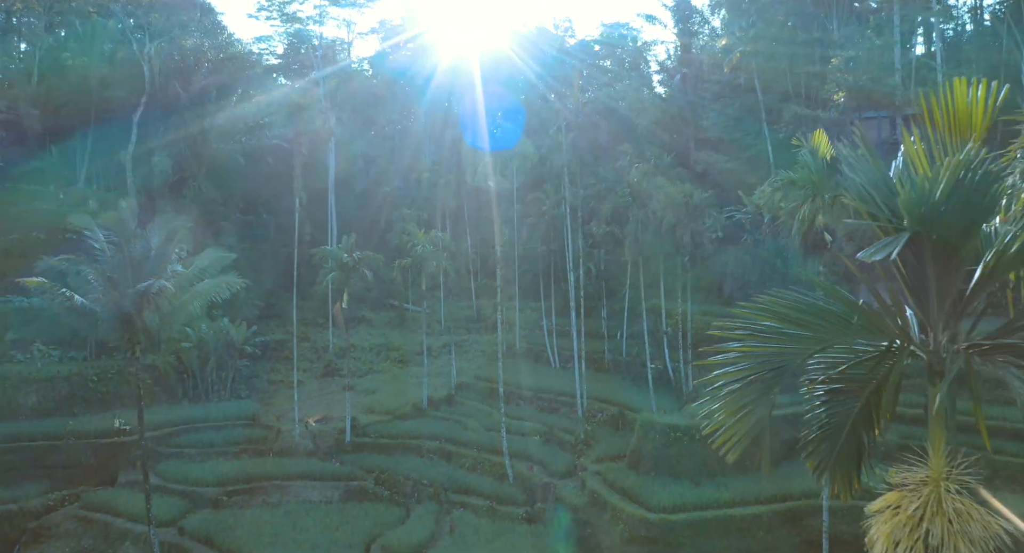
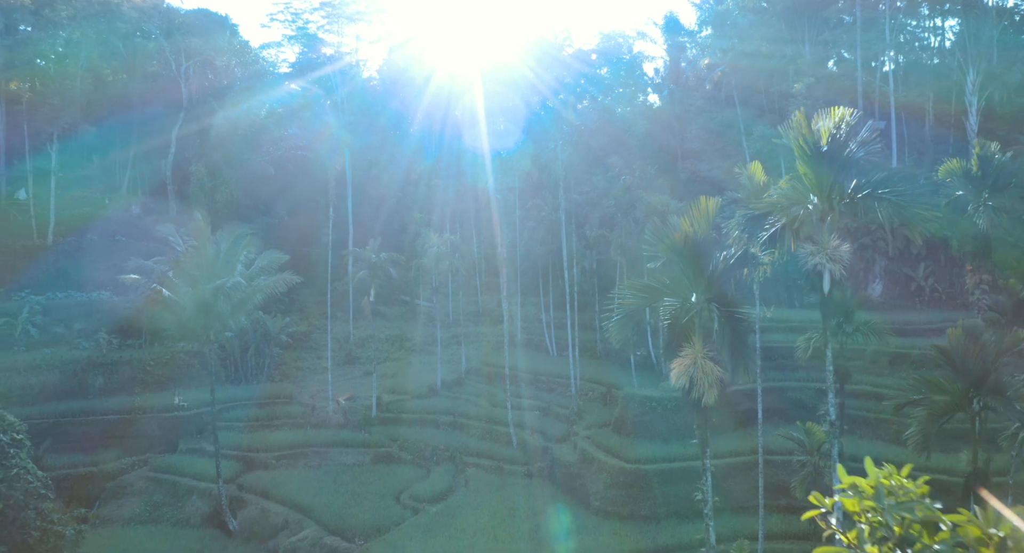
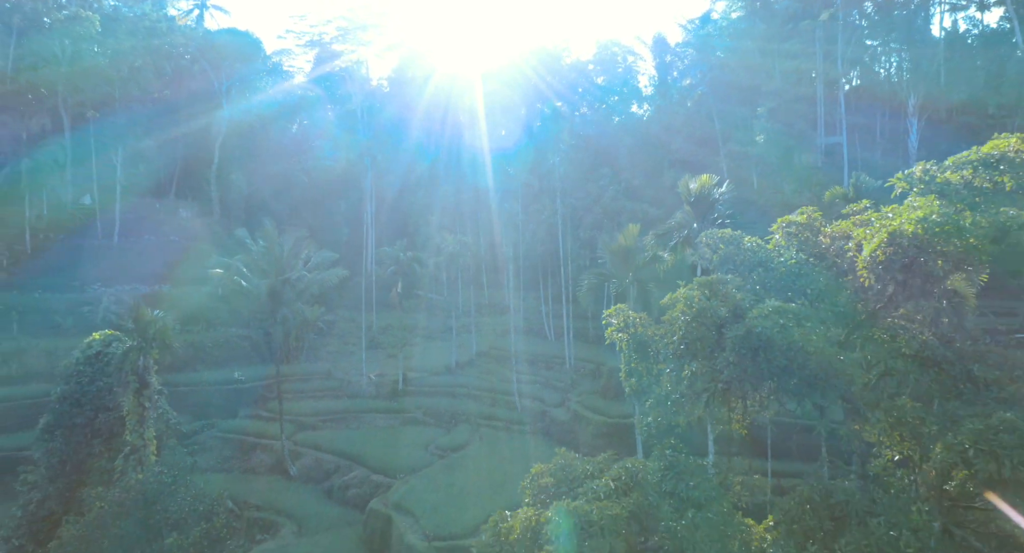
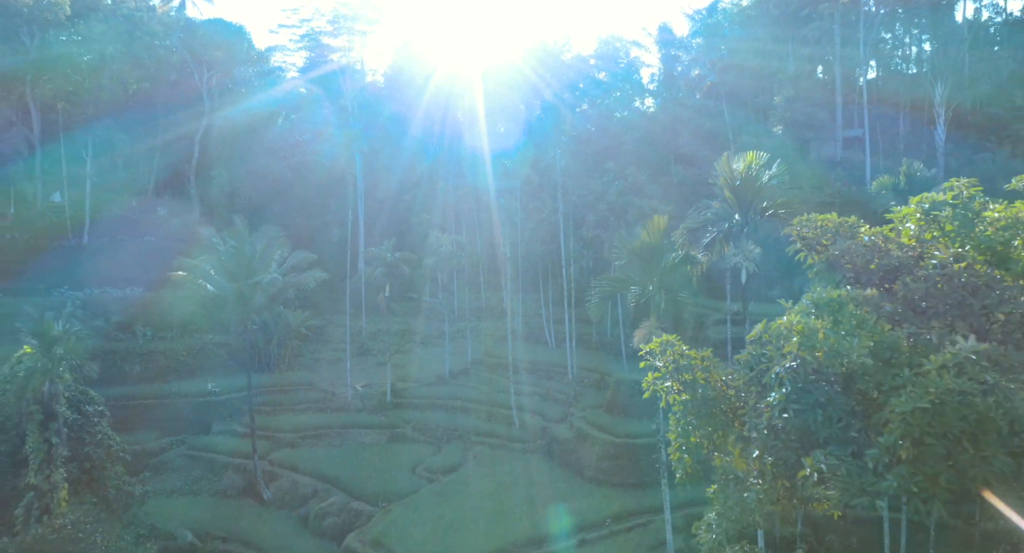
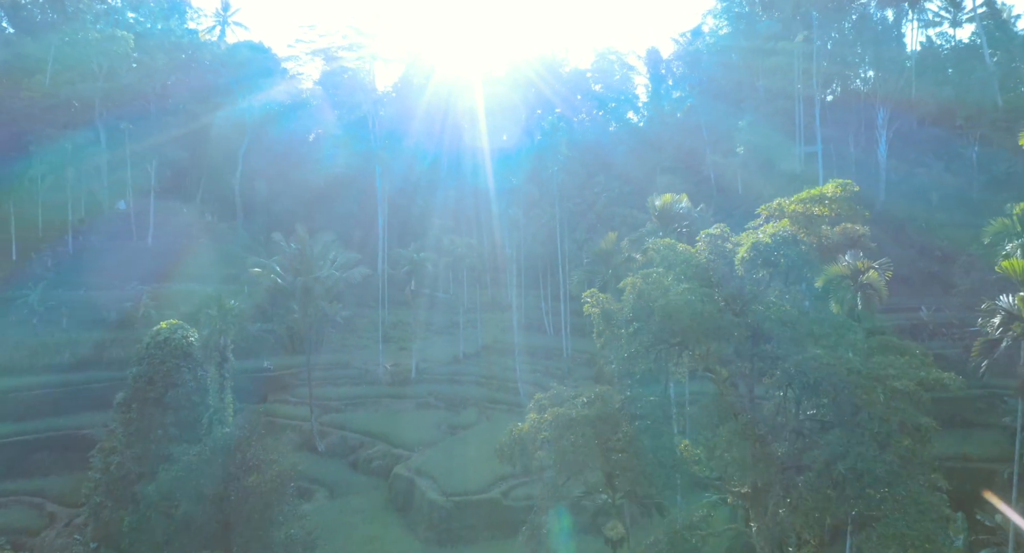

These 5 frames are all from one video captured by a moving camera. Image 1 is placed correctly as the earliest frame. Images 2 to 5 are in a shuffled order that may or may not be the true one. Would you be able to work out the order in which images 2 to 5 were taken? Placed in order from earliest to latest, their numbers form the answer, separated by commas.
2, 4, 3, 5
